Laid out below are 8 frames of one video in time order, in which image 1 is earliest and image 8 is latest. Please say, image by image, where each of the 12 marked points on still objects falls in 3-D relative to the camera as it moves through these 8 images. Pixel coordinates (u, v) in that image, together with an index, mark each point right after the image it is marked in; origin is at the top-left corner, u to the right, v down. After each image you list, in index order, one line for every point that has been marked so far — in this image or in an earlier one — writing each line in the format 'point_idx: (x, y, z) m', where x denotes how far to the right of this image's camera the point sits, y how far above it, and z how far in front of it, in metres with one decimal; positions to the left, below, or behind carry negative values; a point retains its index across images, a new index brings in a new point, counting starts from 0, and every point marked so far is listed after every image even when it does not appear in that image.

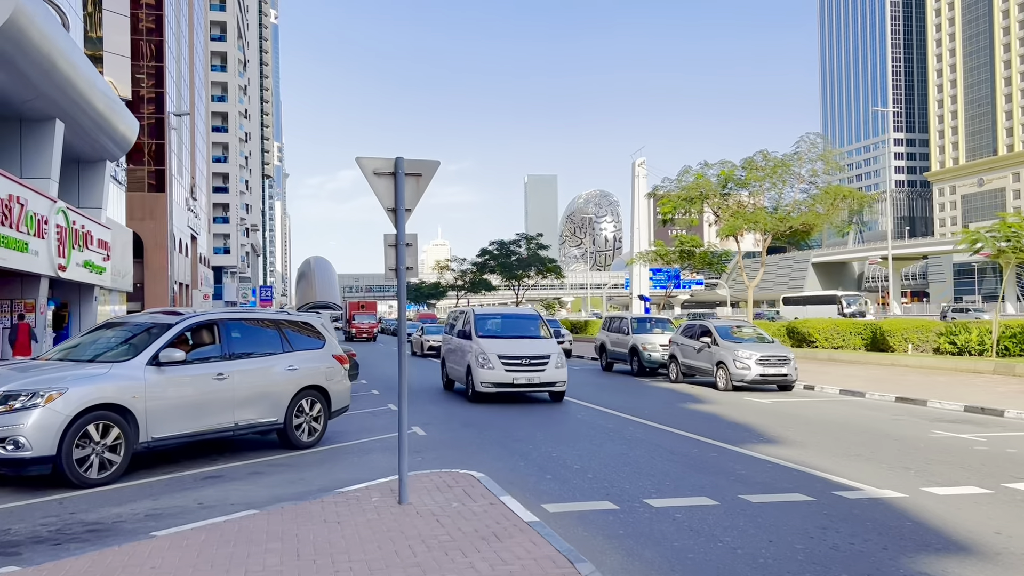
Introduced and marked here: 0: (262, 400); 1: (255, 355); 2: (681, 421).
0: (-3.0, -1.4, +10.2) m
1: (-3.2, -0.8, +10.3) m
2: (+2.7, -2.2, +13.6) m
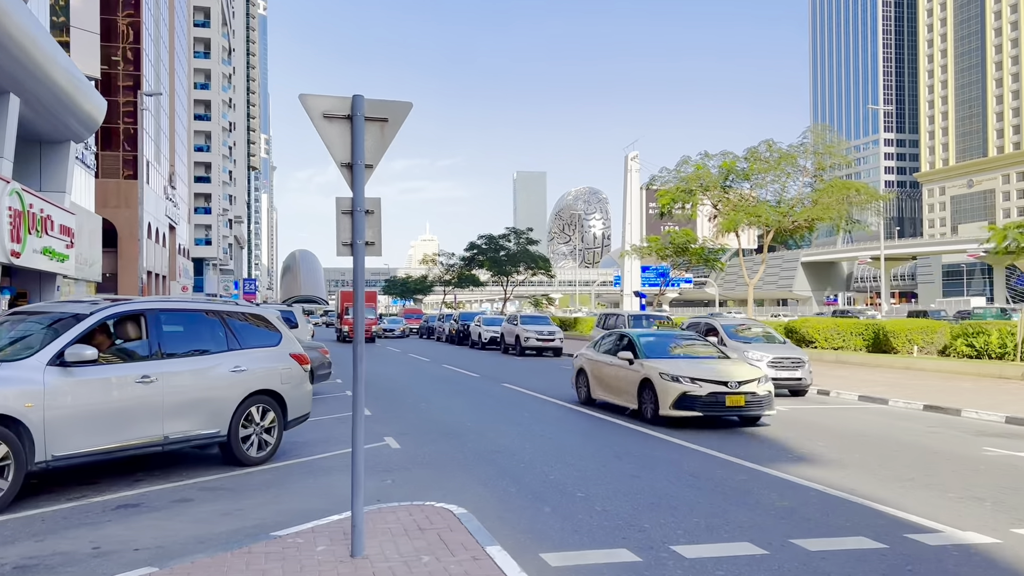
0: (-3.1, -1.2, +8.4) m
1: (-3.3, -0.7, +8.6) m
2: (+2.6, -2.1, +12.0) m
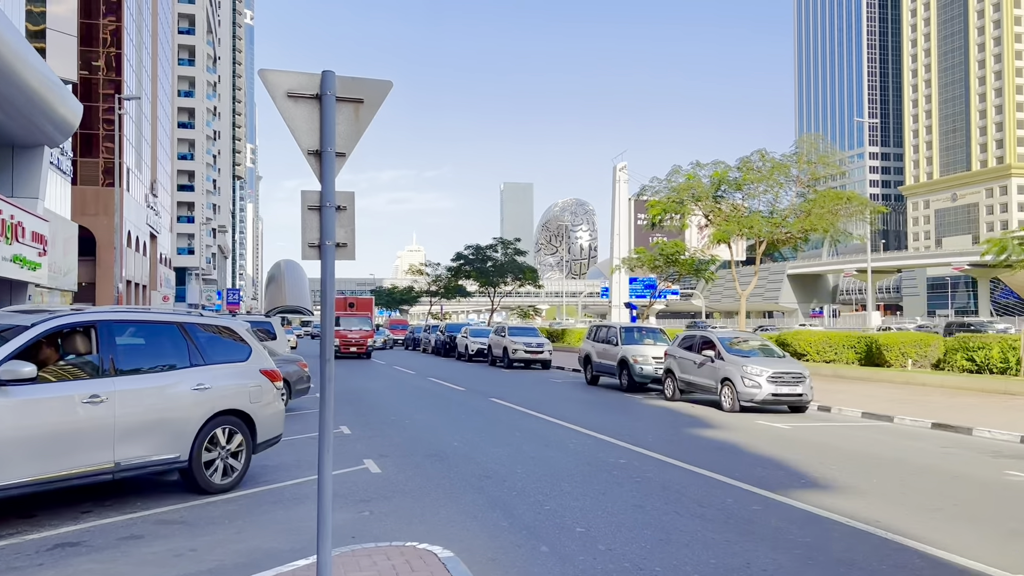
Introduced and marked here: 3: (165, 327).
0: (-3.2, -1.3, +7.6) m
1: (-3.3, -0.8, +7.7) m
2: (+2.4, -2.2, +11.2) m
3: (-3.4, -0.4, +8.1) m
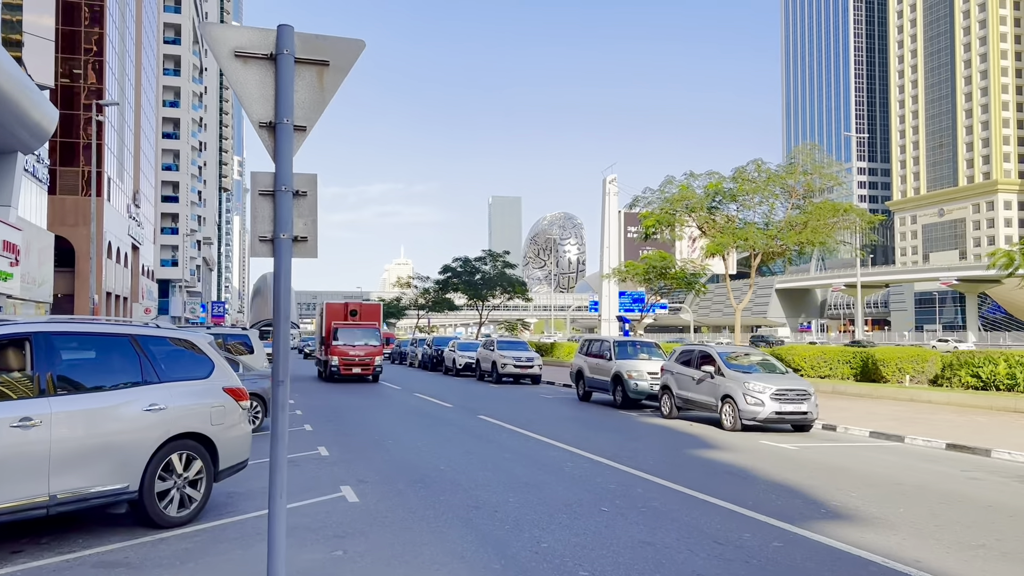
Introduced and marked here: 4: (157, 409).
0: (-3.3, -1.3, +6.7) m
1: (-3.4, -0.8, +6.8) m
2: (+2.3, -2.4, +10.4) m
3: (-3.4, -0.4, +7.2) m
4: (-3.0, -1.0, +7.1) m
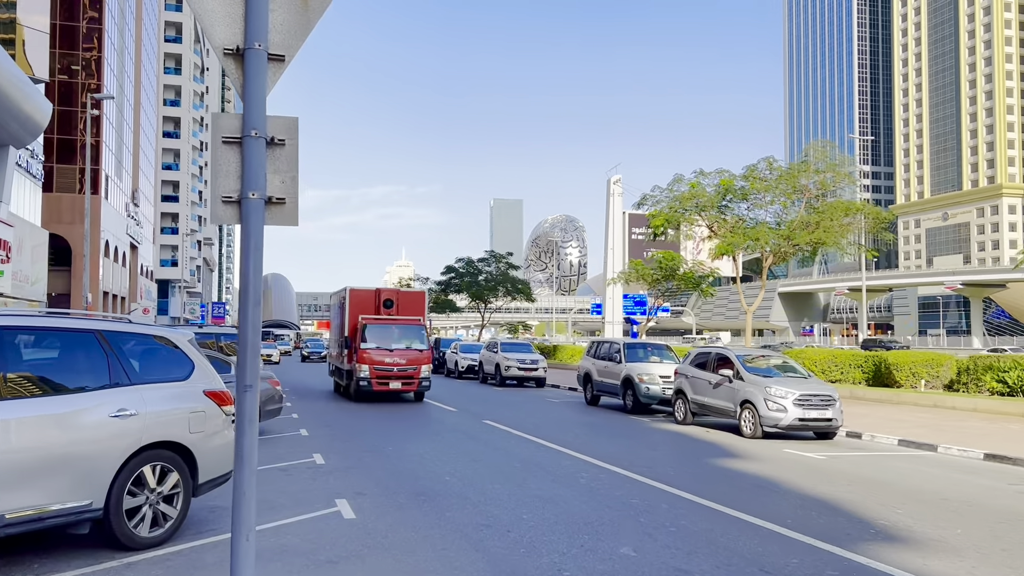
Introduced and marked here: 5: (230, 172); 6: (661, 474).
0: (-3.1, -1.3, +5.8) m
1: (-3.3, -0.7, +6.0) m
2: (+2.4, -2.3, +9.5) m
3: (-3.3, -0.4, +6.4) m
4: (-2.9, -1.0, +6.3) m
5: (-1.1, +0.4, +3.2) m
6: (+1.9, -2.4, +10.7) m
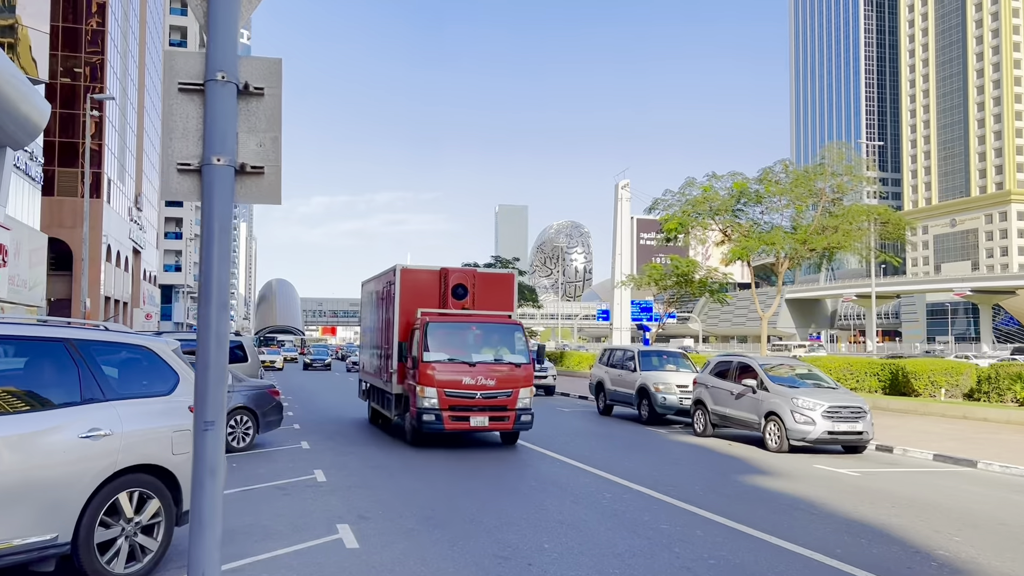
0: (-3.0, -1.3, +5.1) m
1: (-3.1, -0.8, +5.3) m
2: (+2.6, -2.4, +8.8) m
3: (-3.1, -0.4, +5.7) m
4: (-2.7, -1.0, +5.5) m
5: (-0.9, +0.4, +2.4) m
6: (+2.1, -2.5, +10.0) m
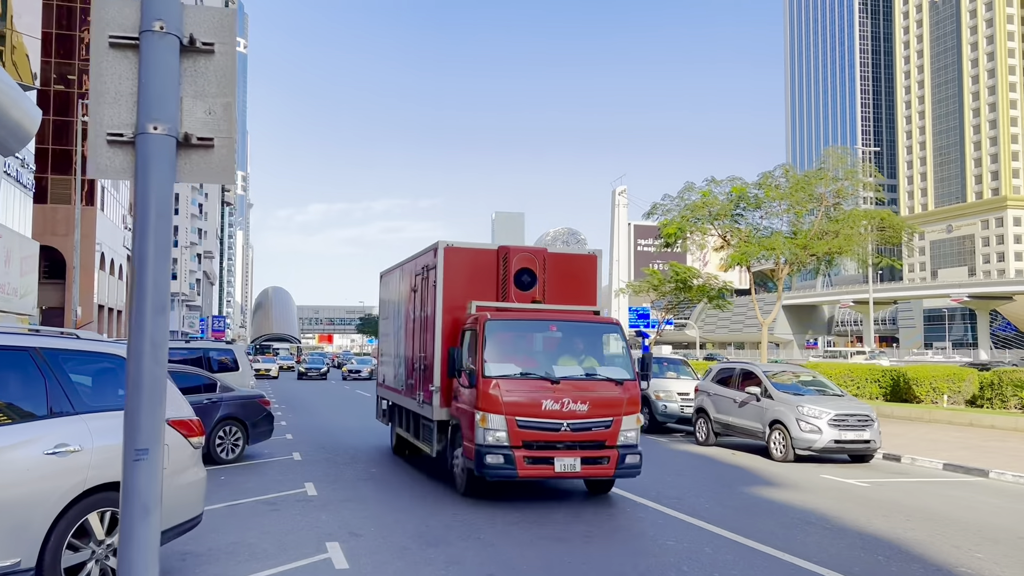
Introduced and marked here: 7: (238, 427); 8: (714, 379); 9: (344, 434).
0: (-3.0, -1.3, +4.7) m
1: (-3.1, -0.8, +4.9) m
2: (+2.6, -2.4, +8.4) m
3: (-3.1, -0.4, +5.3) m
4: (-2.7, -1.0, +5.2) m
5: (-0.9, +0.4, +2.1) m
6: (+2.1, -2.5, +9.6) m
7: (-4.2, -2.1, +12.8) m
8: (+3.9, -1.8, +16.3) m
9: (-3.4, -2.9, +16.9) m
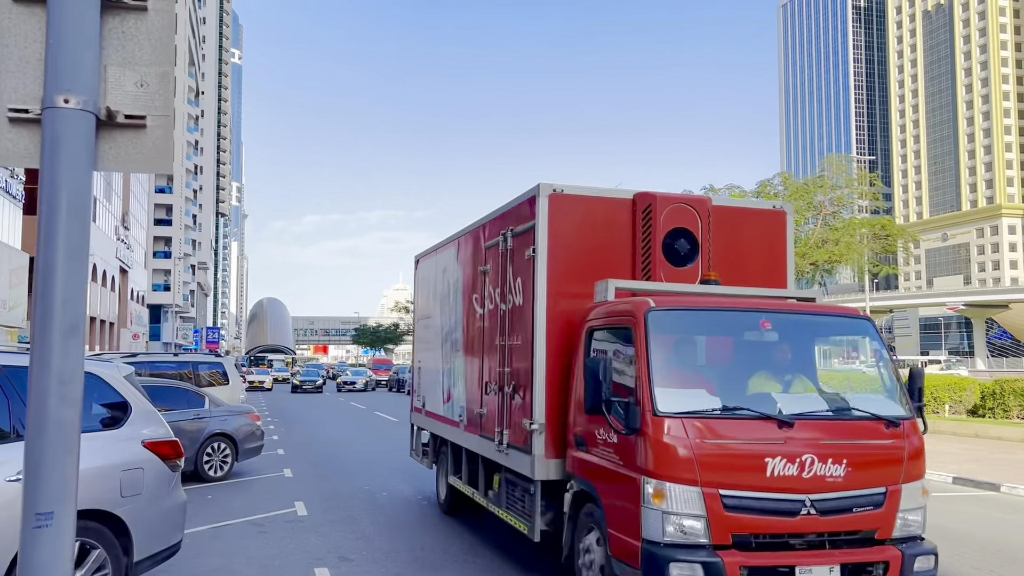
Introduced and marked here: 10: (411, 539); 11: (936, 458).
0: (-3.0, -1.4, +4.3) m
1: (-3.1, -0.9, +4.5) m
2: (+2.6, -2.5, +8.0) m
3: (-3.1, -0.5, +4.9) m
4: (-2.7, -1.1, +4.8) m
5: (-0.9, +0.4, +1.7) m
6: (+2.1, -2.6, +9.2) m
7: (-4.2, -2.3, +12.4) m
8: (+3.9, -1.9, +15.9) m
9: (-3.5, -3.1, +16.5) m
10: (-1.0, -2.4, +8.1) m
11: (+7.6, -3.0, +15.0) m
